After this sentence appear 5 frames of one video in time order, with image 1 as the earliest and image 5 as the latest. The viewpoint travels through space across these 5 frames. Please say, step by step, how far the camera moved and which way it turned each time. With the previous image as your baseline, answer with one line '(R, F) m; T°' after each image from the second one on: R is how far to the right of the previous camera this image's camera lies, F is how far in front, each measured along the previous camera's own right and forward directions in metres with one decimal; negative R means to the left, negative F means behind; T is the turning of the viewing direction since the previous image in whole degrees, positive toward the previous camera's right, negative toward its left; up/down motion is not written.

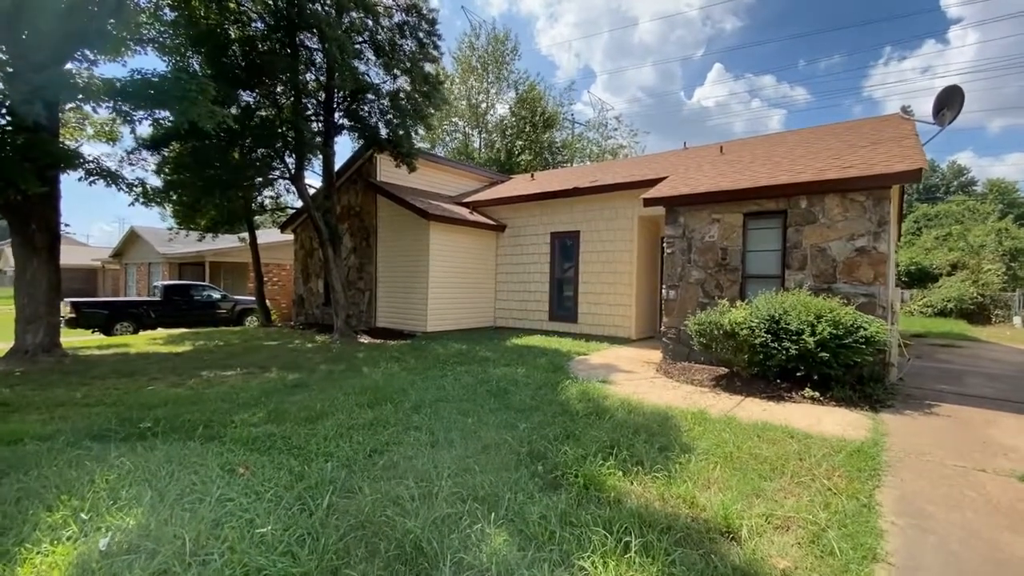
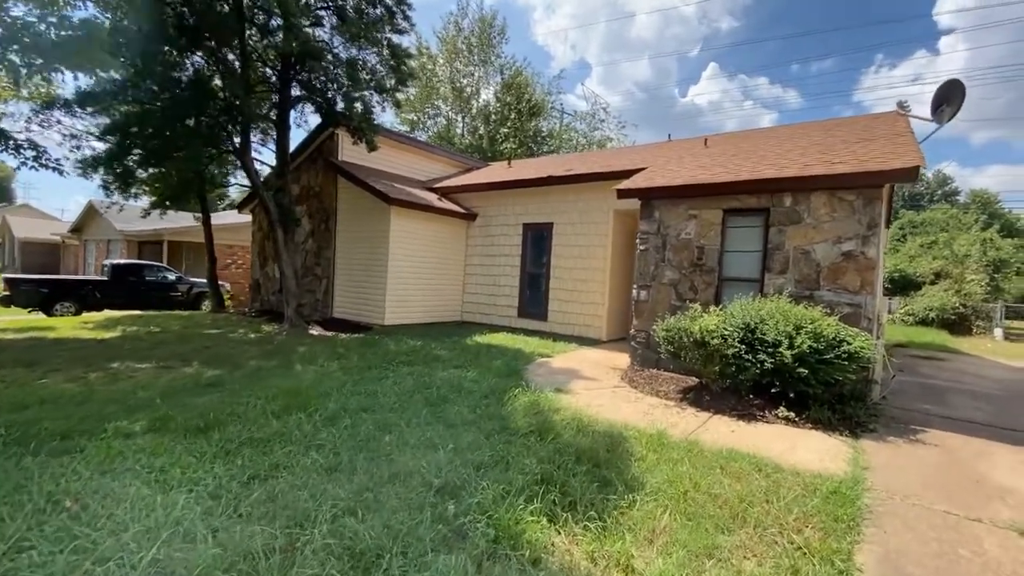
(+0.4, +0.6) m; +1°
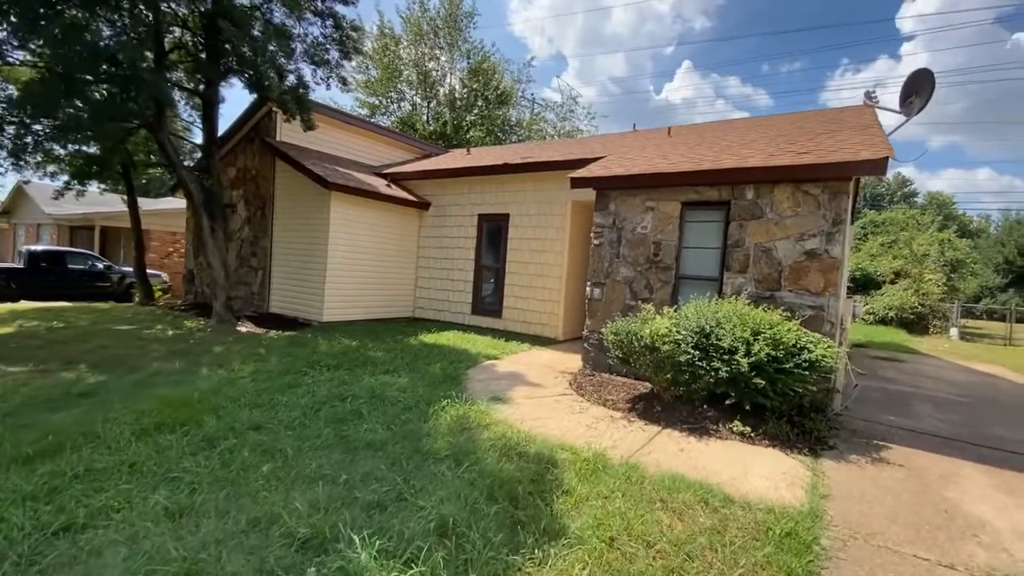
(+0.4, +0.6) m; +3°
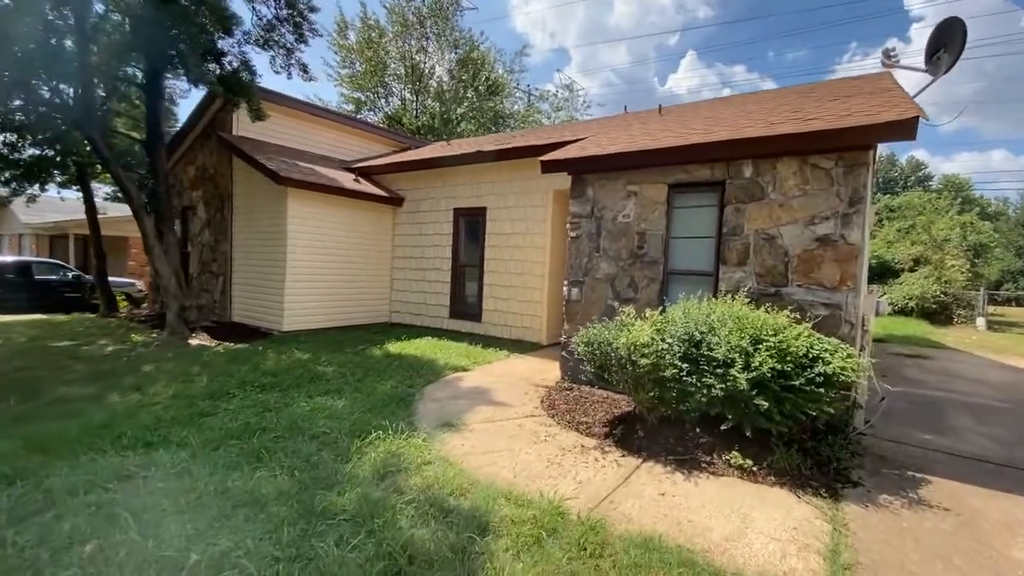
(+0.5, +0.8) m; -1°
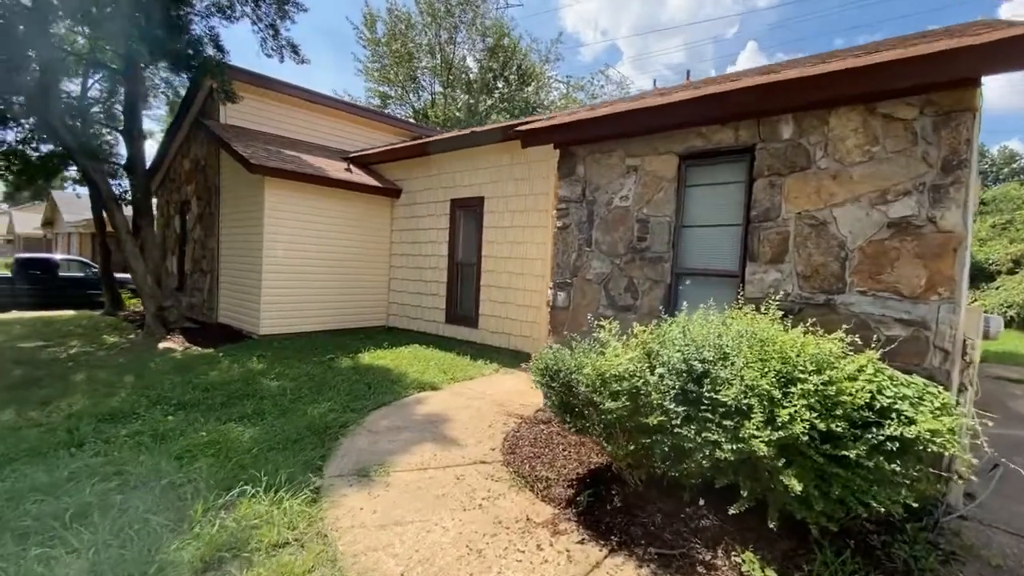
(+0.7, +1.1) m; -6°
